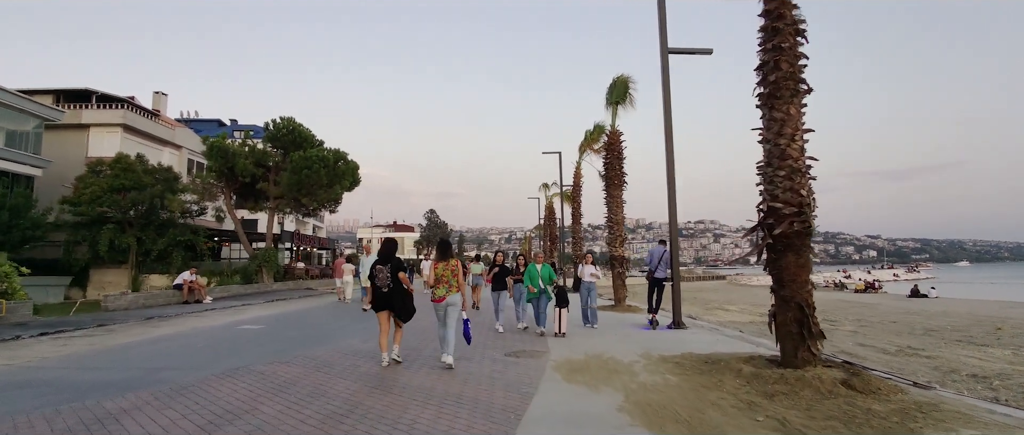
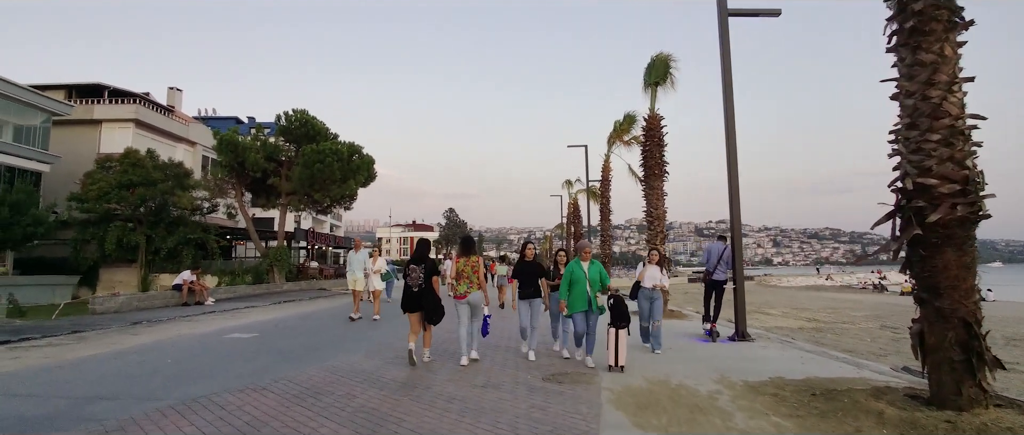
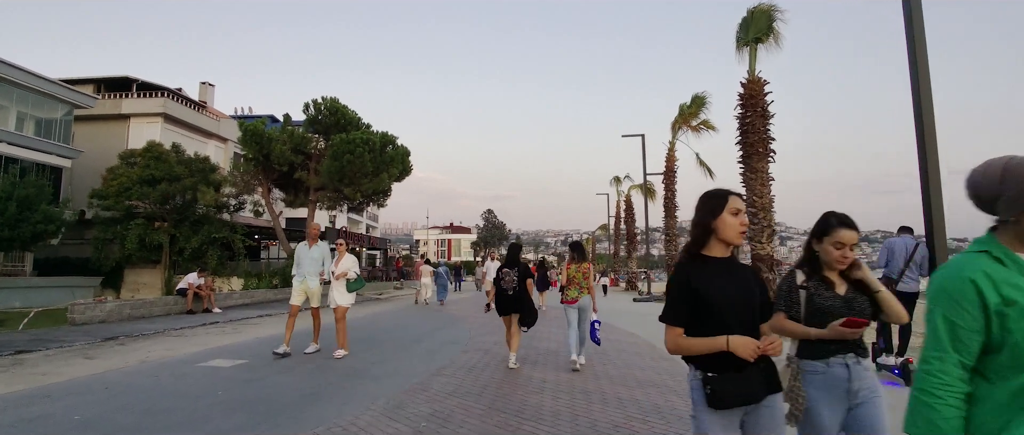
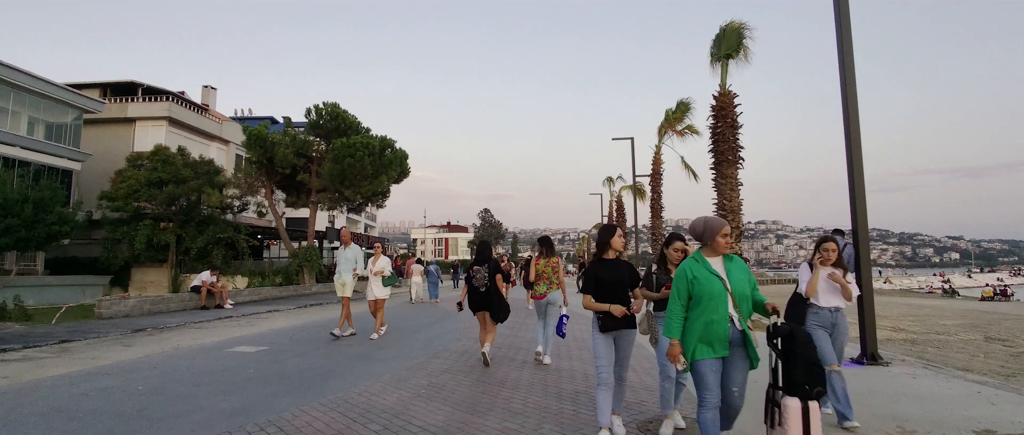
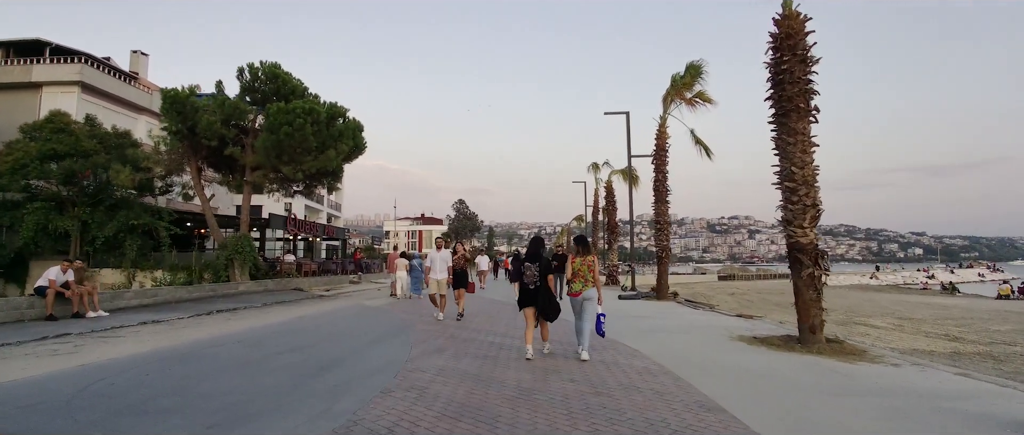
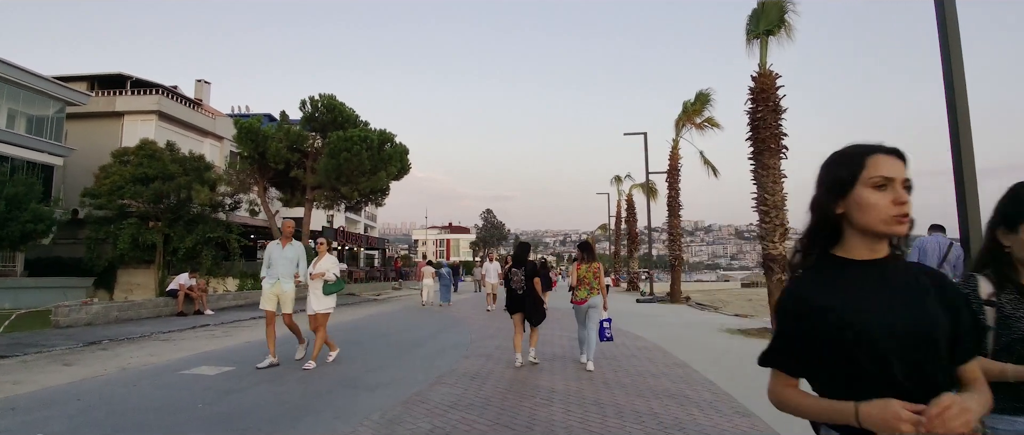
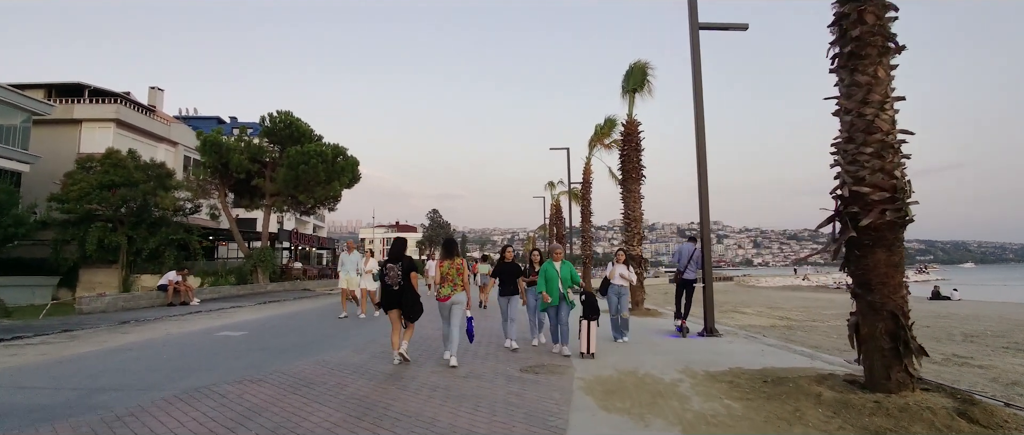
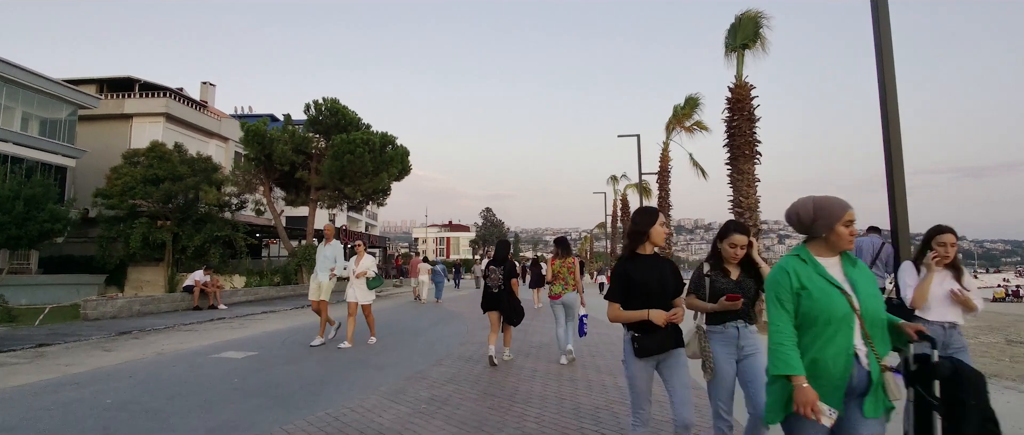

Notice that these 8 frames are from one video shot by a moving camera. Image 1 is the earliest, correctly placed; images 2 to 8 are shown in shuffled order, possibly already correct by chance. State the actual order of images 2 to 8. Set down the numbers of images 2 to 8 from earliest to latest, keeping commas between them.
7, 2, 4, 8, 3, 6, 5
